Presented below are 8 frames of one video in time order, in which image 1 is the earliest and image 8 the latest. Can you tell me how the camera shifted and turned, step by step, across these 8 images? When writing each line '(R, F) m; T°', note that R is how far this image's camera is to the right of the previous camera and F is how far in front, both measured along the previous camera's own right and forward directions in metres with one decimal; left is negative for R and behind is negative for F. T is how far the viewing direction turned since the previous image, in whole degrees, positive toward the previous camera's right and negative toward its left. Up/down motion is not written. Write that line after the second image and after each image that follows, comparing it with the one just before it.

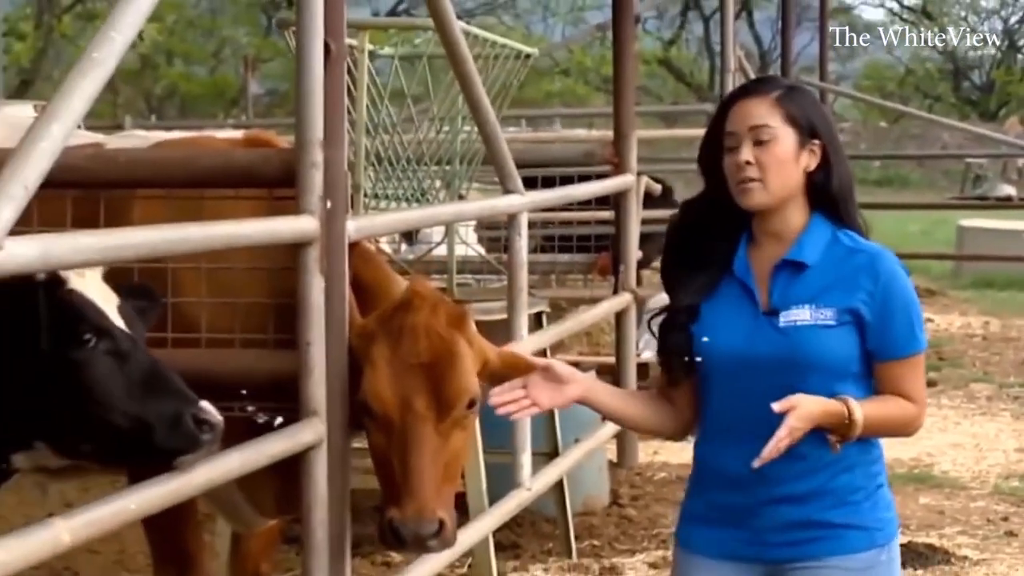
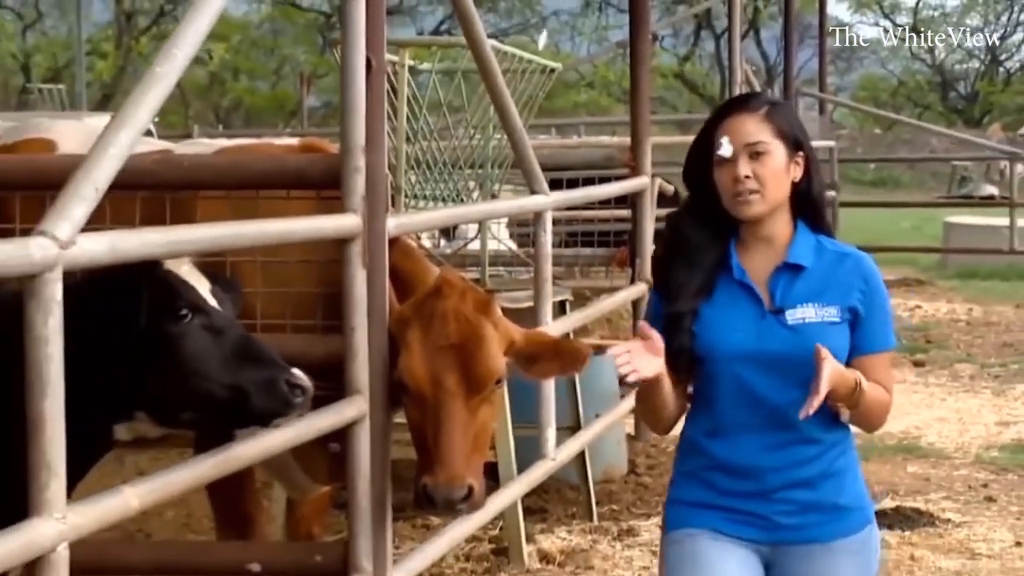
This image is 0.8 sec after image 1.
(-0.1, -0.4) m; 0°
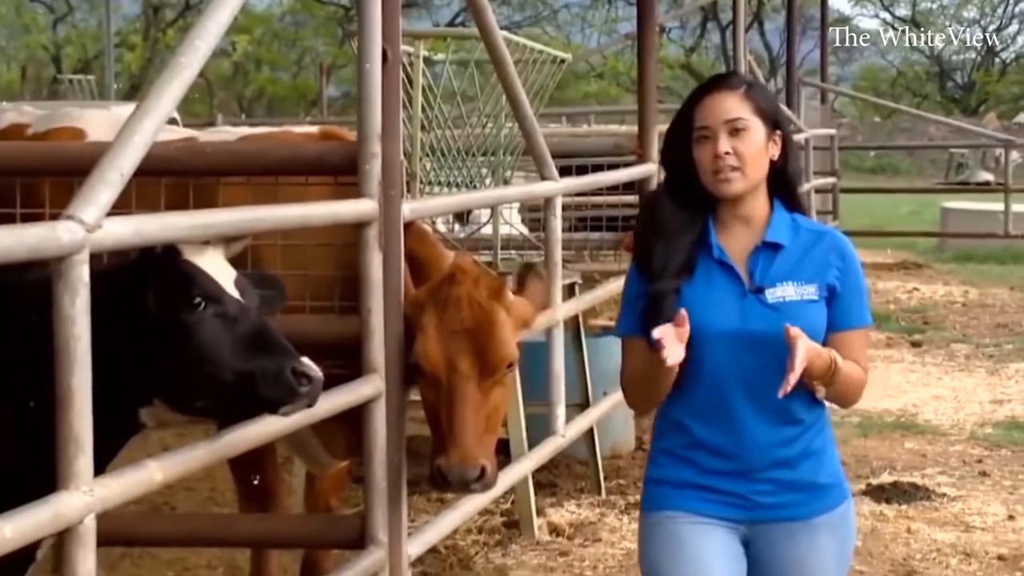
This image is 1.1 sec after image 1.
(0.0, -0.1) m; 0°
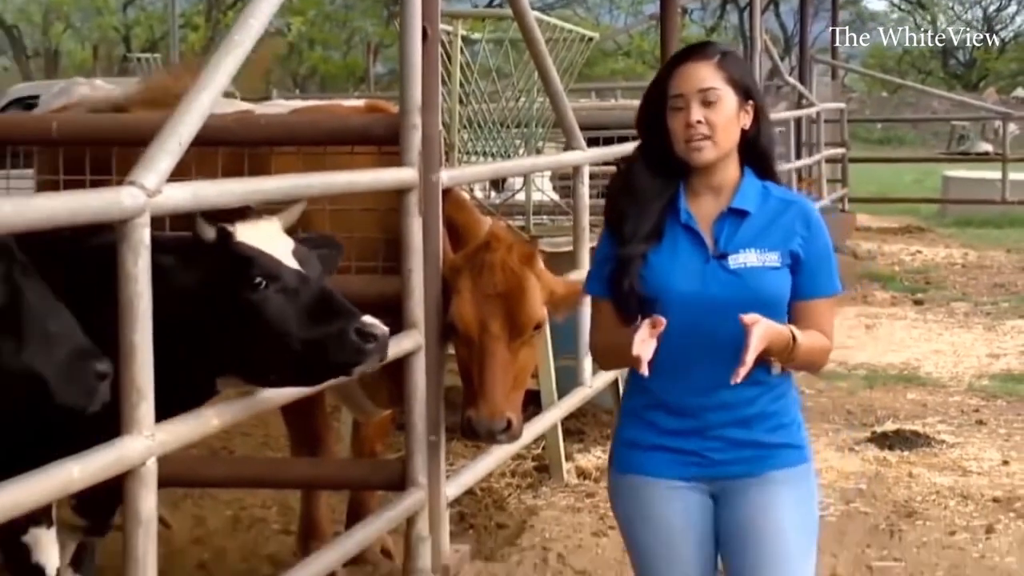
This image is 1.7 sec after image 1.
(0.0, -0.3) m; 0°
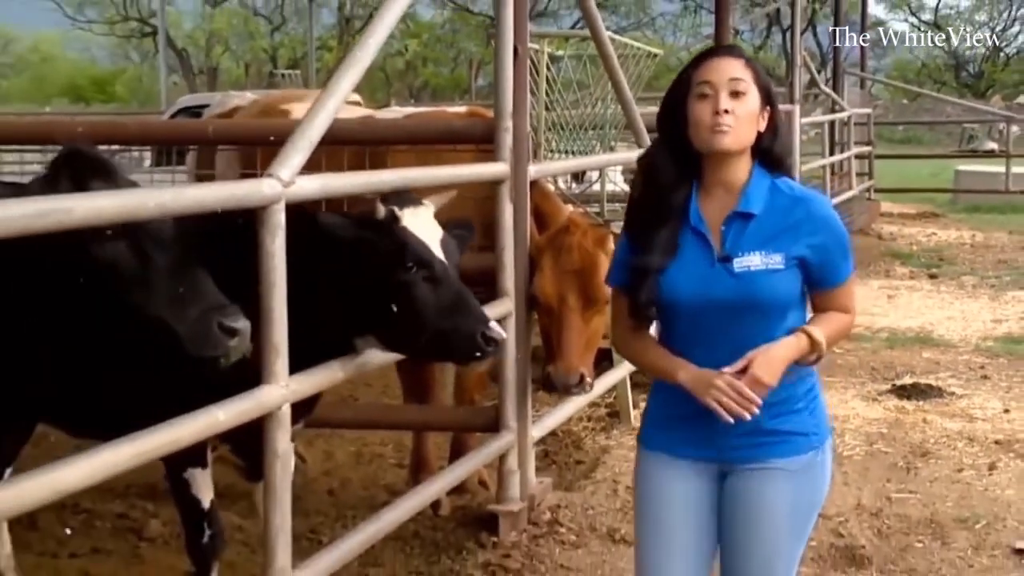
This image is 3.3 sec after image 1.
(-0.1, -0.8) m; -2°
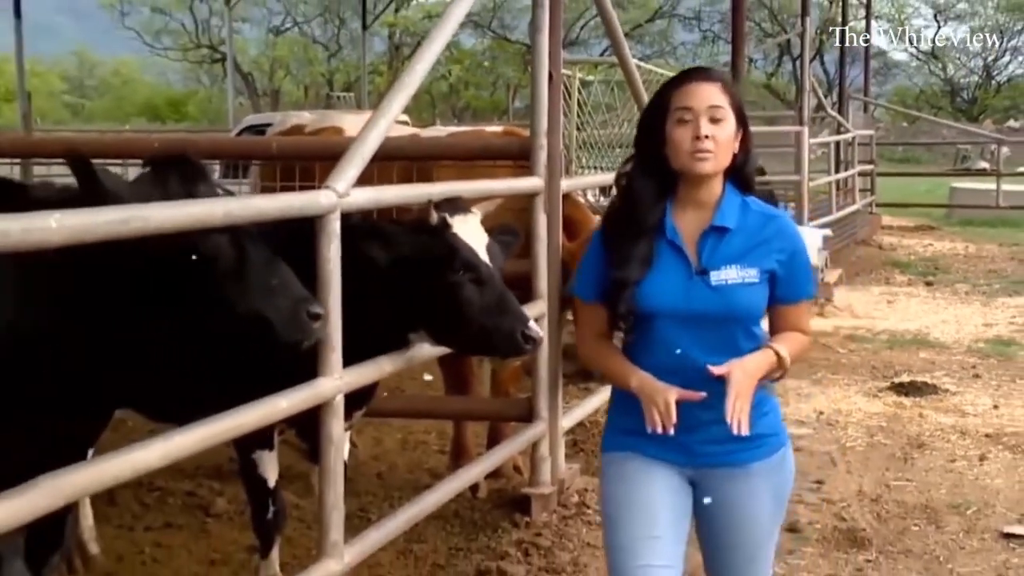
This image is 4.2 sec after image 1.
(0.0, -0.5) m; -1°
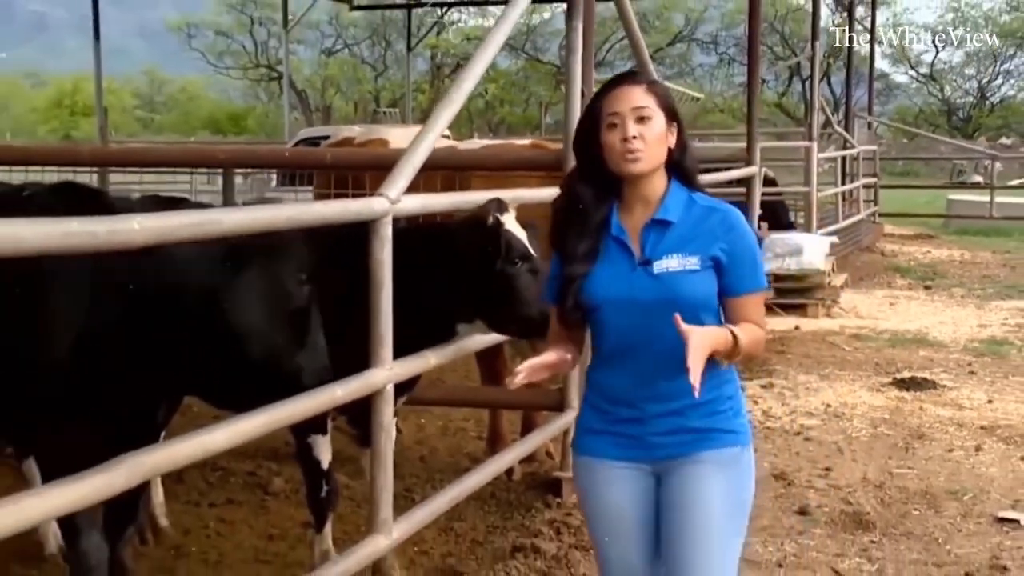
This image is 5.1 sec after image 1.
(-0.1, -0.5) m; 0°
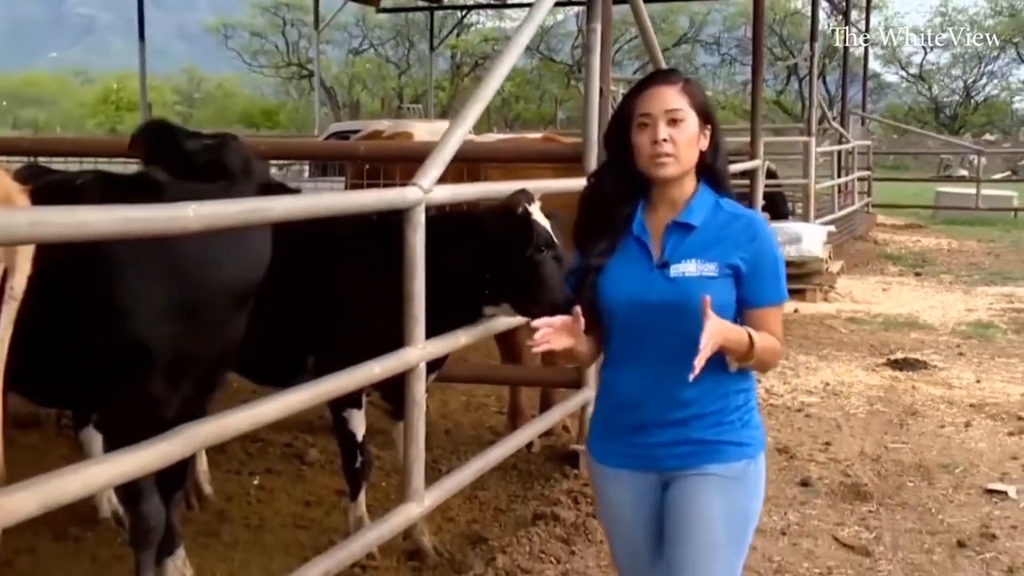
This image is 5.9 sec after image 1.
(-0.2, -0.3) m; +1°
